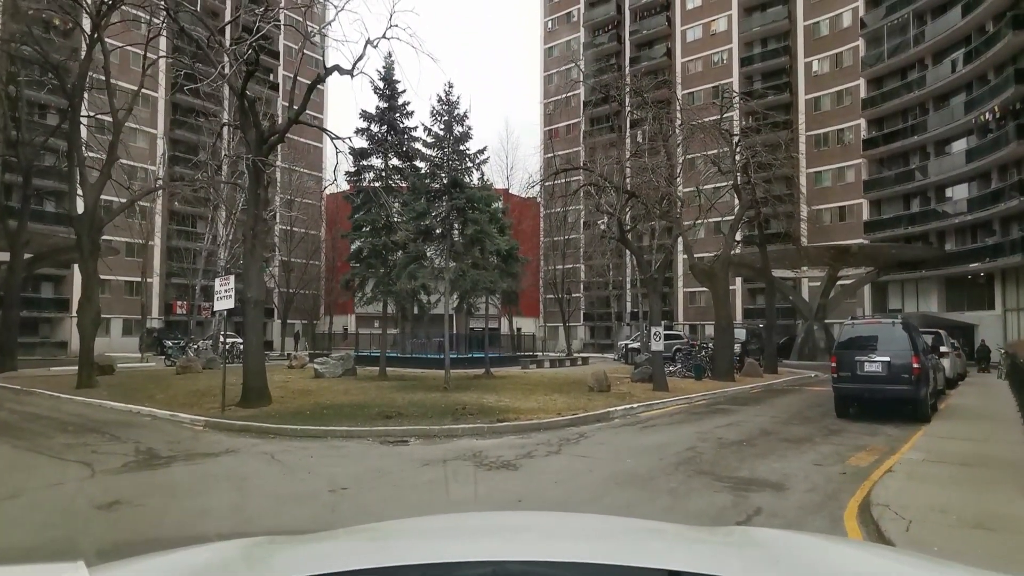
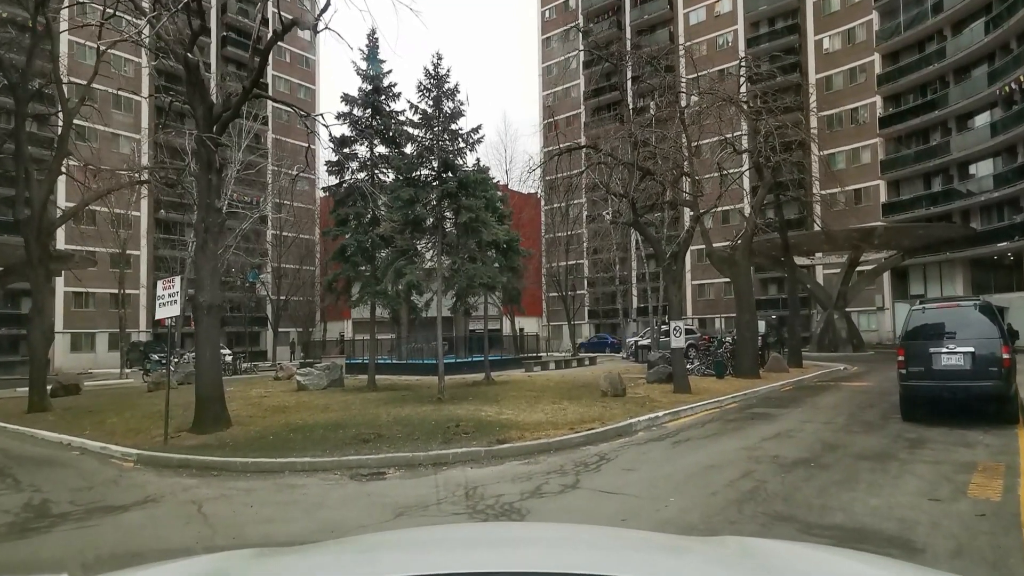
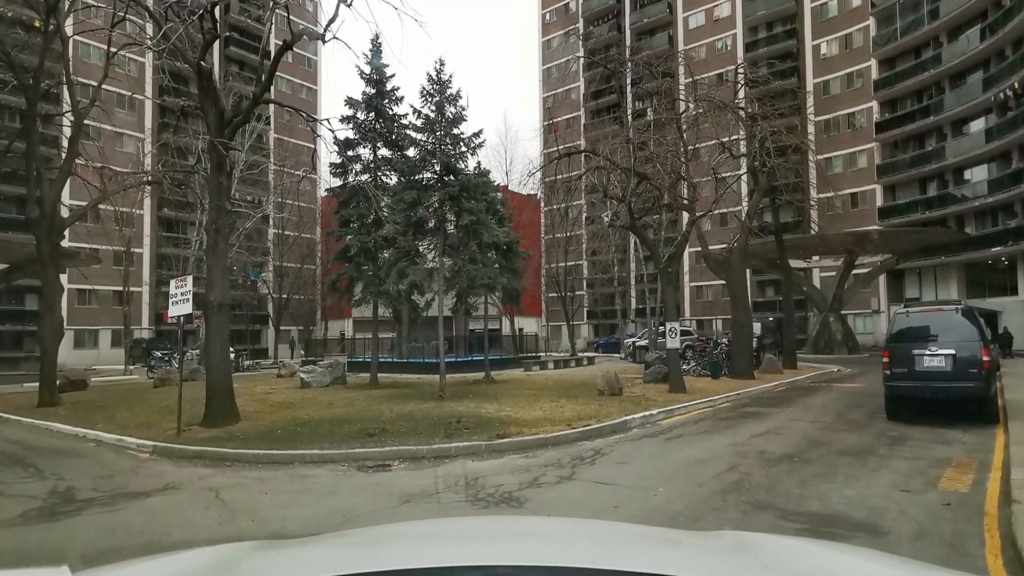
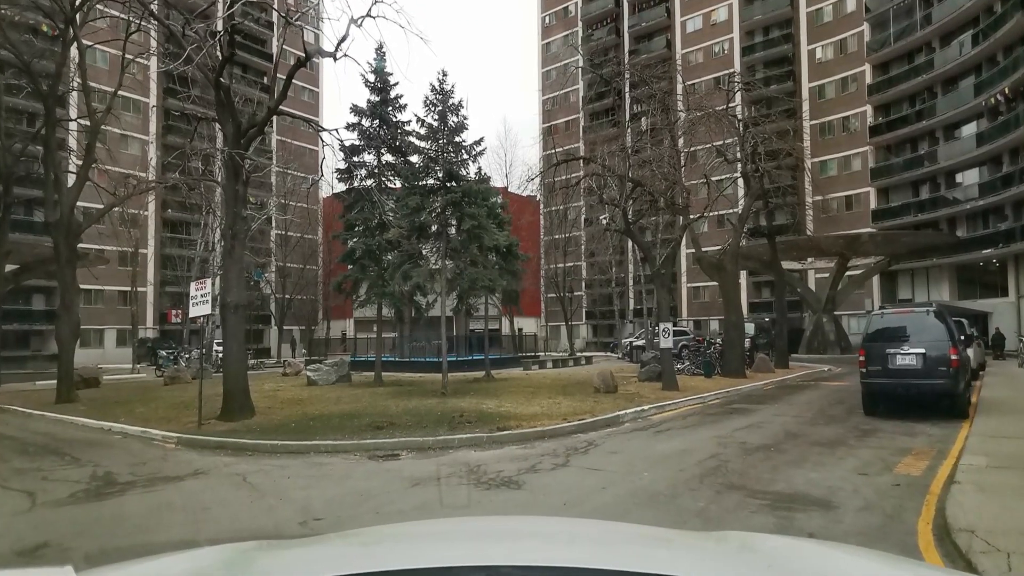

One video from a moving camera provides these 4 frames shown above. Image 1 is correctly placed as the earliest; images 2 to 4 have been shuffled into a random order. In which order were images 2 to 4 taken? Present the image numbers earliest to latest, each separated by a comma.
4, 3, 2
